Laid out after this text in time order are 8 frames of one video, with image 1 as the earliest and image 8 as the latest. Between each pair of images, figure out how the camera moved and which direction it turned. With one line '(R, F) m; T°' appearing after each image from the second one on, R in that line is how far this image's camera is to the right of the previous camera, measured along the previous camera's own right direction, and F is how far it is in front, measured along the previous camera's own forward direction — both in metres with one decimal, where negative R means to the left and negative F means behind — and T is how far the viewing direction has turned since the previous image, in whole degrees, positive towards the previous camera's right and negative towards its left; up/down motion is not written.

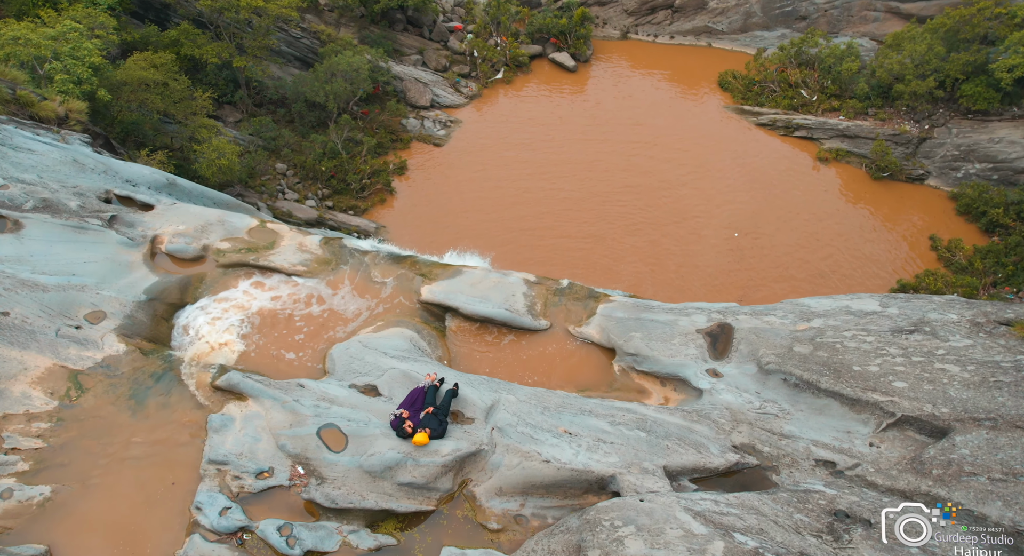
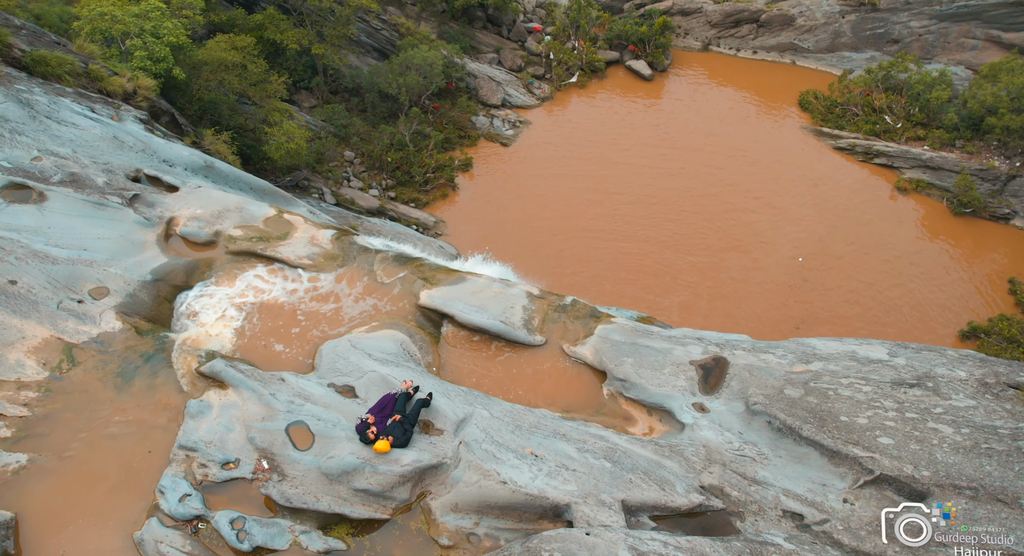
(+0.9, +0.2) m; -3°
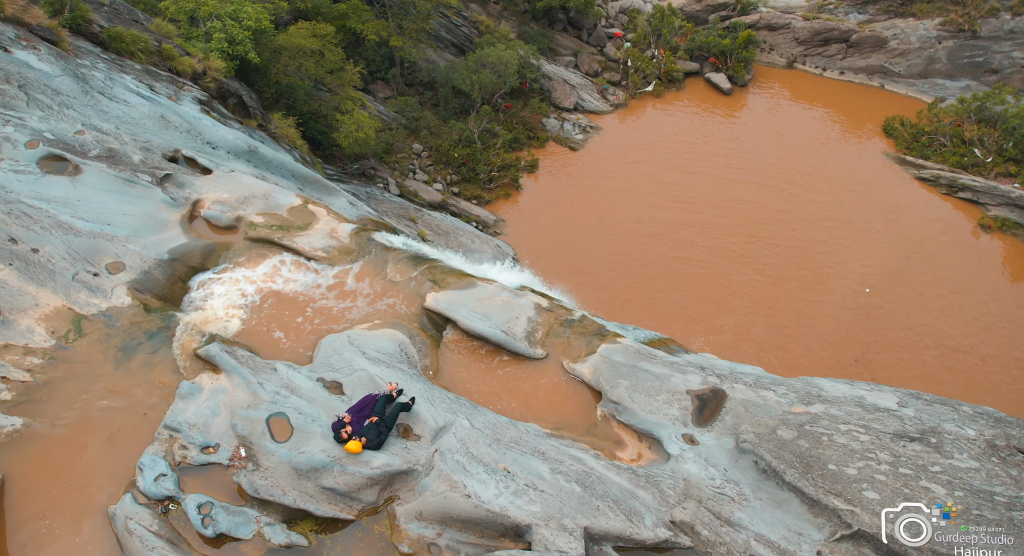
(+0.8, +0.2) m; -4°
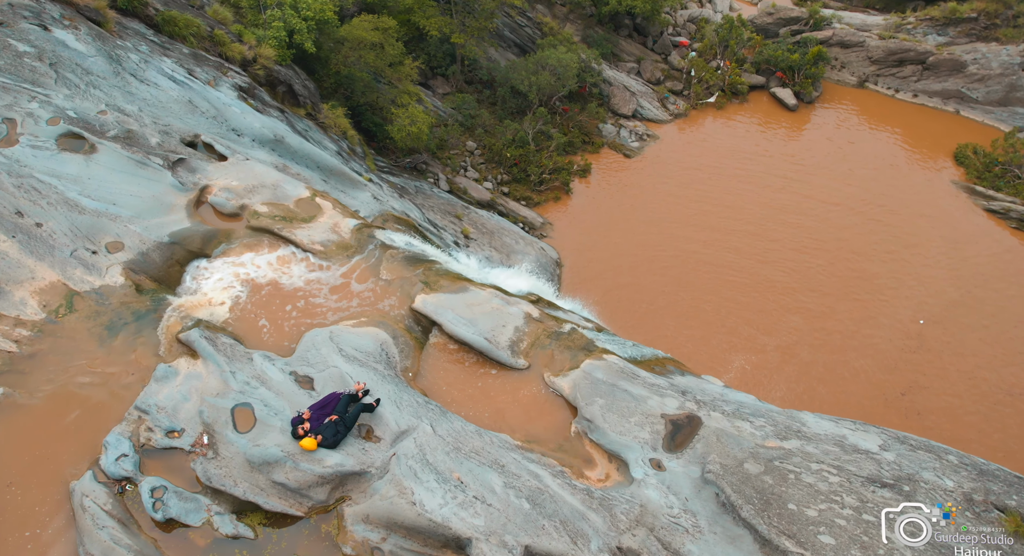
(+0.9, +0.1) m; -3°
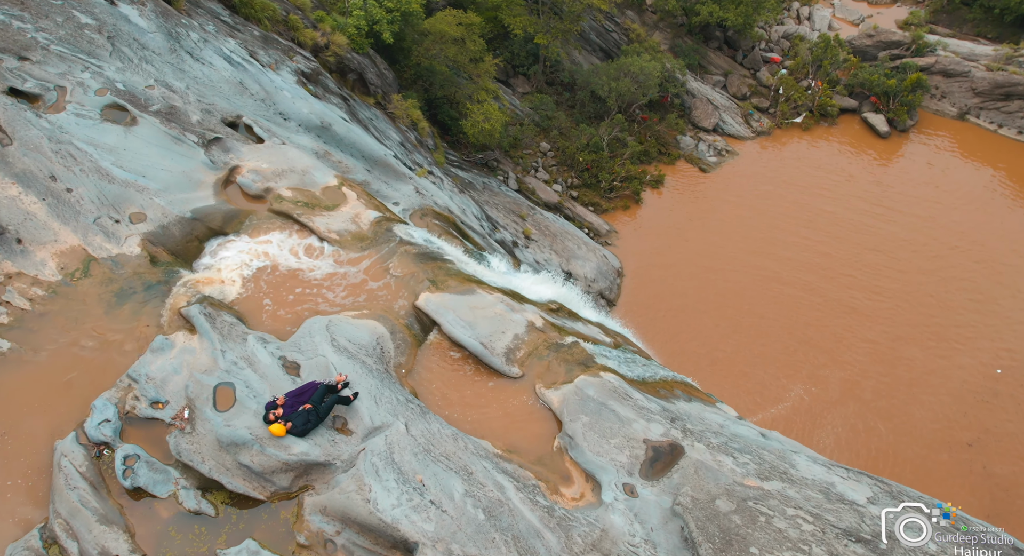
(+0.9, +0.1) m; -4°
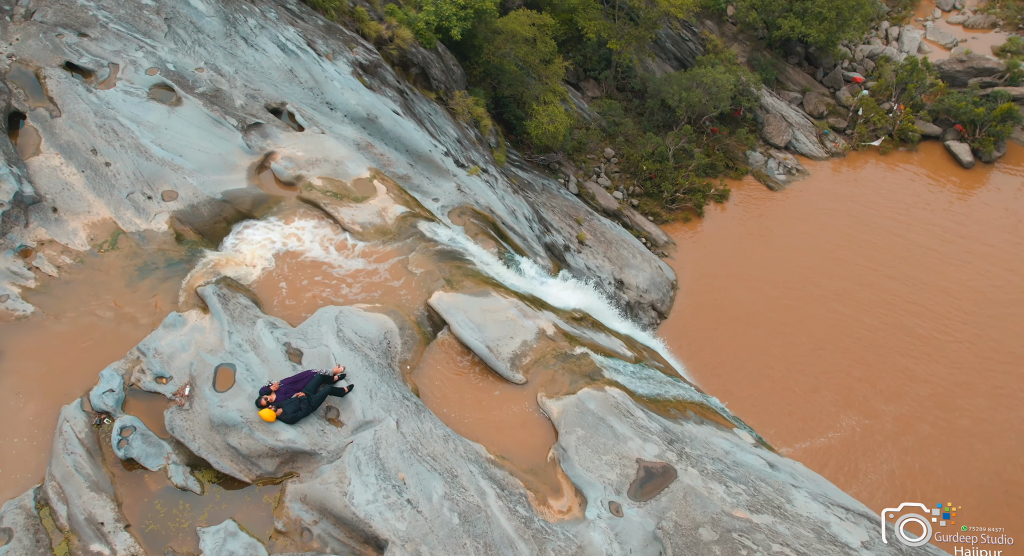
(+0.6, +0.1) m; -4°
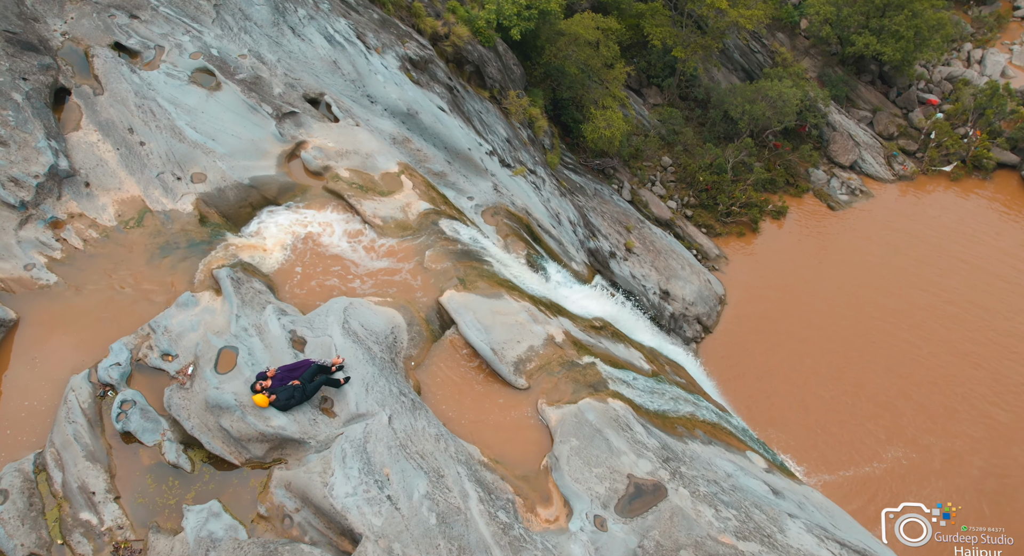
(+0.6, 0.0) m; -3°
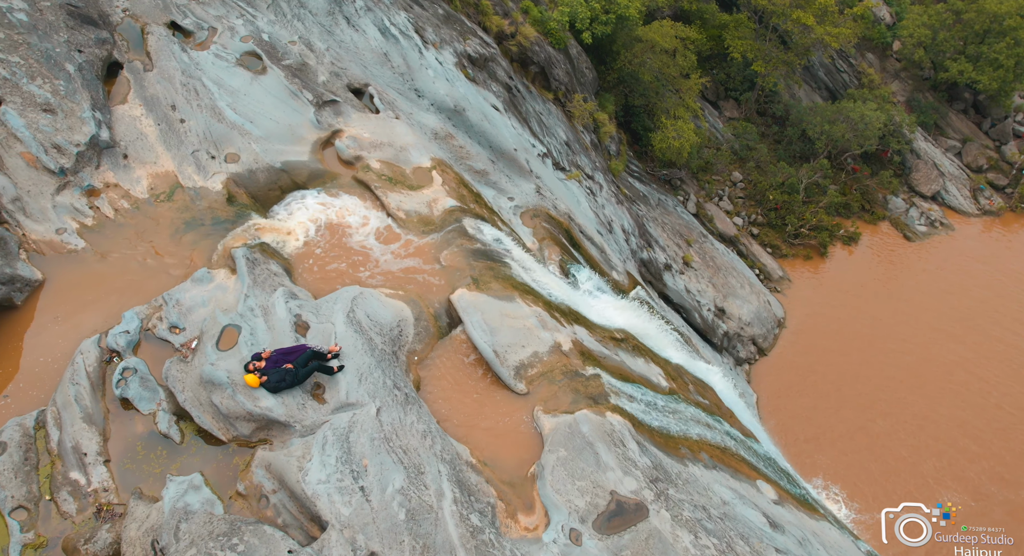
(+0.7, 0.0) m; -4°
